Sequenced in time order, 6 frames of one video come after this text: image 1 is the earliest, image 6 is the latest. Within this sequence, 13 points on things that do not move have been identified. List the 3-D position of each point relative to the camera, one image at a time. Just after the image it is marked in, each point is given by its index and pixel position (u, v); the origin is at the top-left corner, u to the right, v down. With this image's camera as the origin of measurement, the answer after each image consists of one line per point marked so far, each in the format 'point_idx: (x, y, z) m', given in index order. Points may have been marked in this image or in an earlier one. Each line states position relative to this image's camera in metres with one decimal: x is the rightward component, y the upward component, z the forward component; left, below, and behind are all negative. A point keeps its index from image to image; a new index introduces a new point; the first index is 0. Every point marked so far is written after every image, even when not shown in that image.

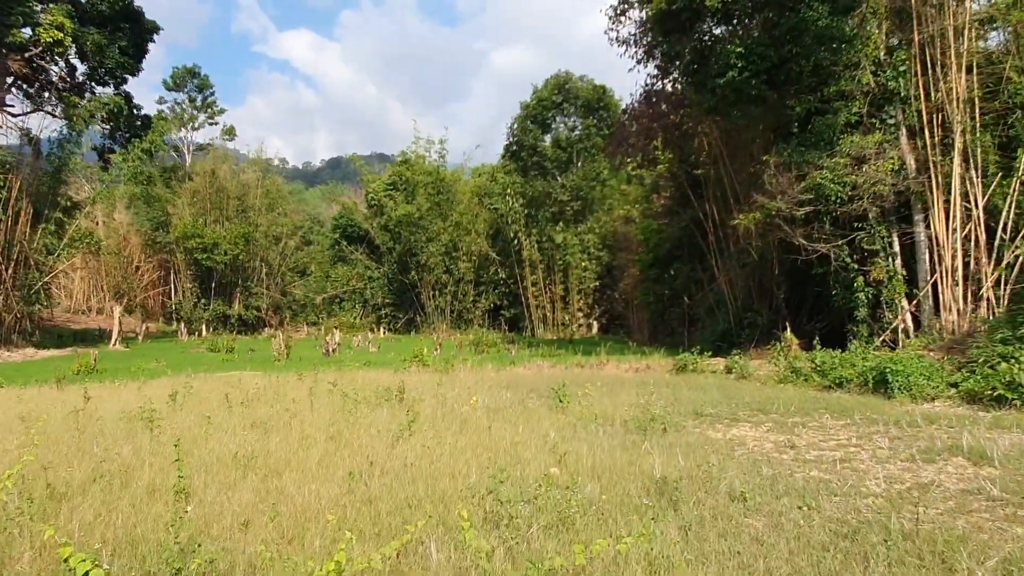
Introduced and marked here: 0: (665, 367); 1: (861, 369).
0: (+2.2, -1.1, +10.6) m
1: (+3.5, -0.8, +7.3) m
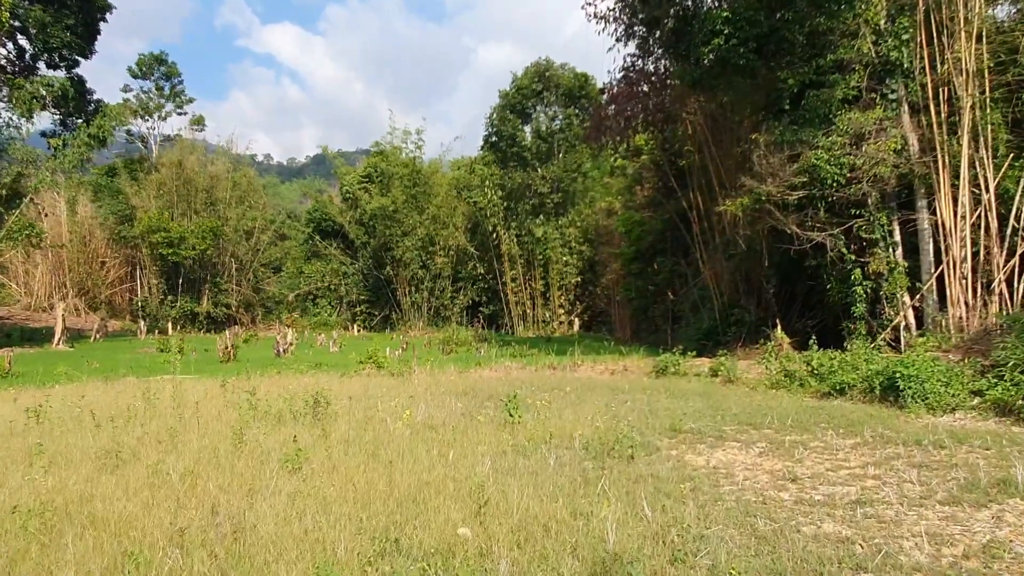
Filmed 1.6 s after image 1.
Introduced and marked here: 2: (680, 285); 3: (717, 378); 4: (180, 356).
0: (+1.7, -1.1, +9.6) m
1: (+3.0, -0.7, +6.4) m
2: (+3.4, 0.0, +14.8) m
3: (+2.3, -1.0, +8.1) m
4: (-5.7, -1.2, +12.8) m
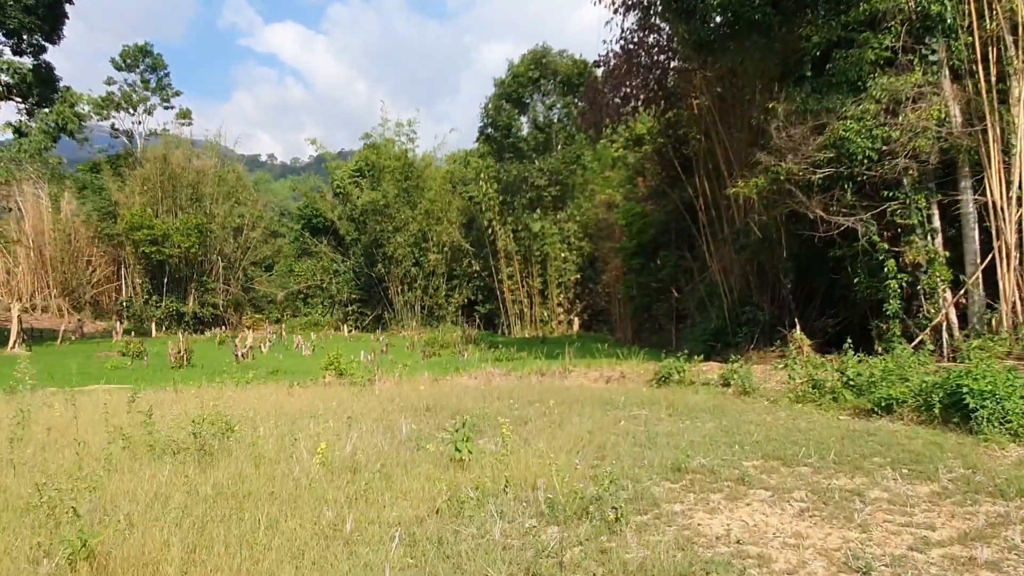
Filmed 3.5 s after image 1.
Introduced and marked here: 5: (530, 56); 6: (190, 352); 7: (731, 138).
0: (+1.5, -1.0, +8.3) m
1: (+2.8, -0.7, +5.1) m
2: (+3.2, +0.1, +13.6) m
3: (+2.0, -0.9, +6.9) m
4: (-5.9, -1.2, +11.6) m
5: (+0.5, +6.0, +19.3) m
6: (-4.5, -0.9, +10.4) m
7: (+3.2, +2.2, +10.8) m
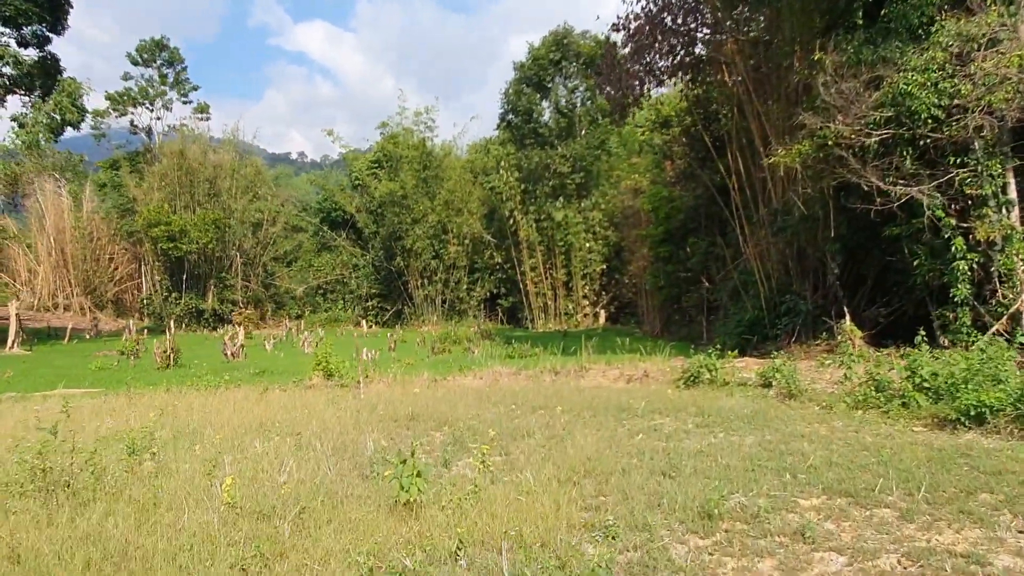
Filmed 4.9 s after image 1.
0: (+1.6, -0.9, +7.3) m
1: (+2.7, -0.6, +4.0) m
2: (+3.5, +0.3, +12.4) m
3: (+2.0, -0.8, +5.8) m
4: (-5.7, -1.1, +10.8) m
5: (+0.9, +6.2, +18.2) m
6: (-4.4, -0.8, +9.6) m
7: (+3.3, +2.4, +9.7) m
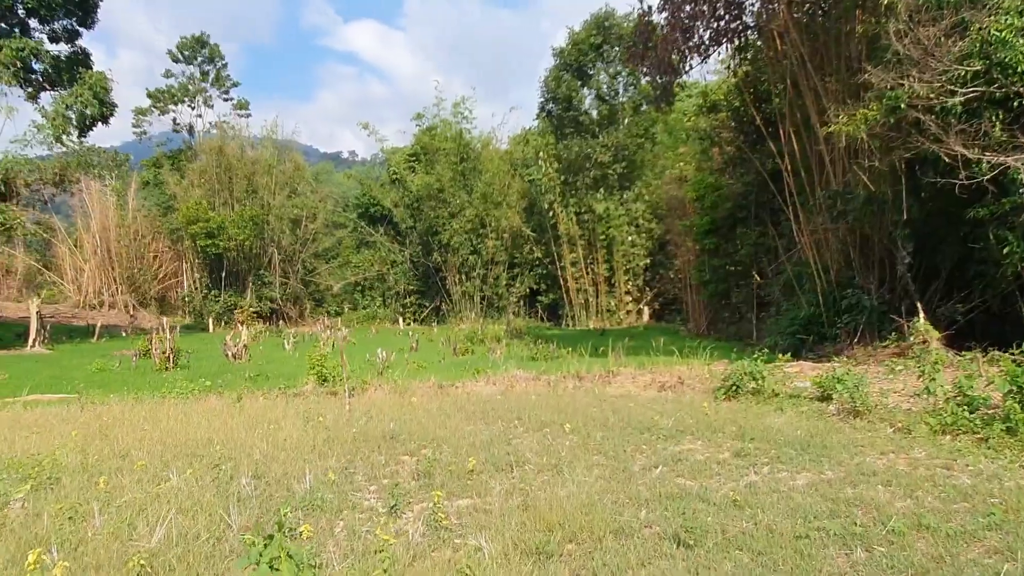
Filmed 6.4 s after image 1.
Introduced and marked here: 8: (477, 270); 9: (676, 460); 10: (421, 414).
0: (+1.7, -0.8, +6.2) m
1: (+2.6, -0.5, +2.9) m
2: (+3.9, +0.4, +11.3) m
3: (+2.0, -0.8, +4.7) m
4: (-5.4, -1.0, +10.3) m
5: (+1.7, +6.3, +17.1) m
6: (-4.1, -0.8, +8.9) m
7: (+3.6, +2.4, +8.5) m
8: (-1.0, +0.5, +18.3) m
9: (+0.7, -0.8, +3.6) m
10: (-0.7, -0.9, +5.3) m
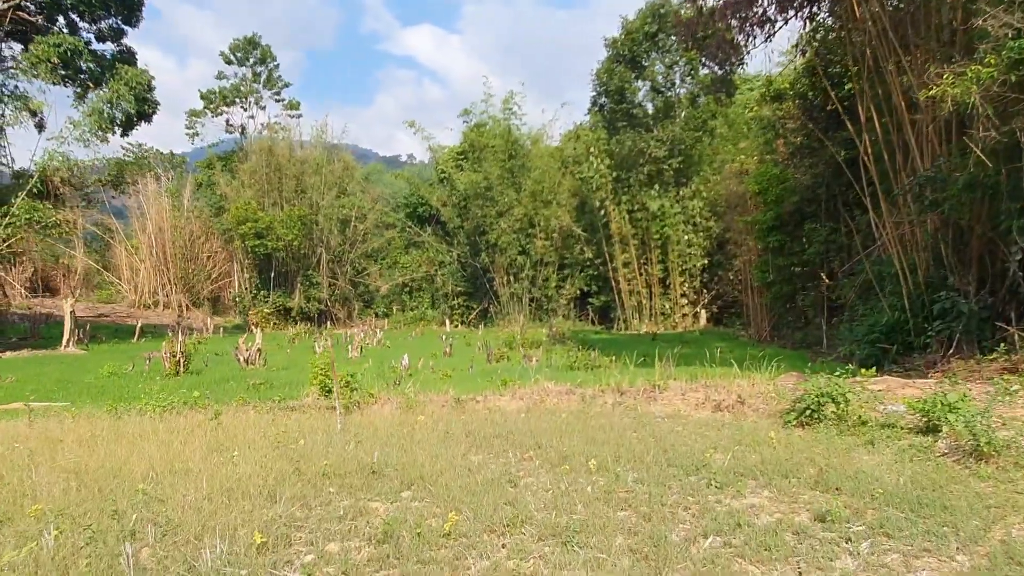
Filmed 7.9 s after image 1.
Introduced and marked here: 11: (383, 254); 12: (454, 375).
0: (+1.9, -0.8, +5.2) m
1: (+2.5, -0.5, +1.8) m
2: (+4.5, +0.4, +10.0) m
3: (+2.1, -0.8, +3.6) m
4: (-4.9, -1.0, +9.7) m
5: (+2.8, +6.3, +16.1) m
6: (-3.7, -0.7, +8.3) m
7: (+3.9, +2.4, +7.3) m
8: (+0.1, +0.4, +17.4) m
9: (+0.7, -0.8, +2.6) m
10: (-0.6, -0.9, +4.4) m
11: (-4.0, +1.0, +20.7) m
12: (-0.6, -0.9, +8.0) m
